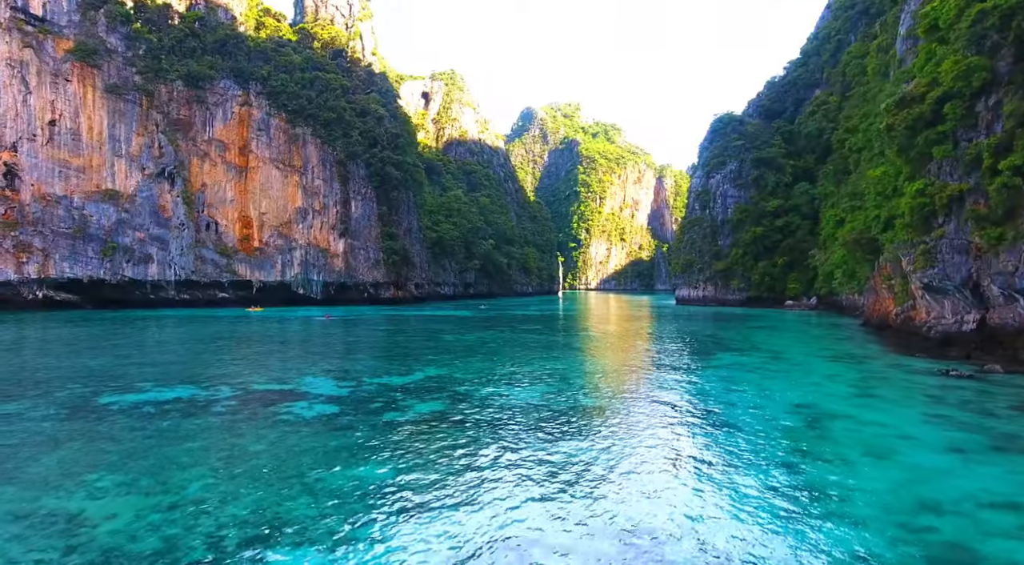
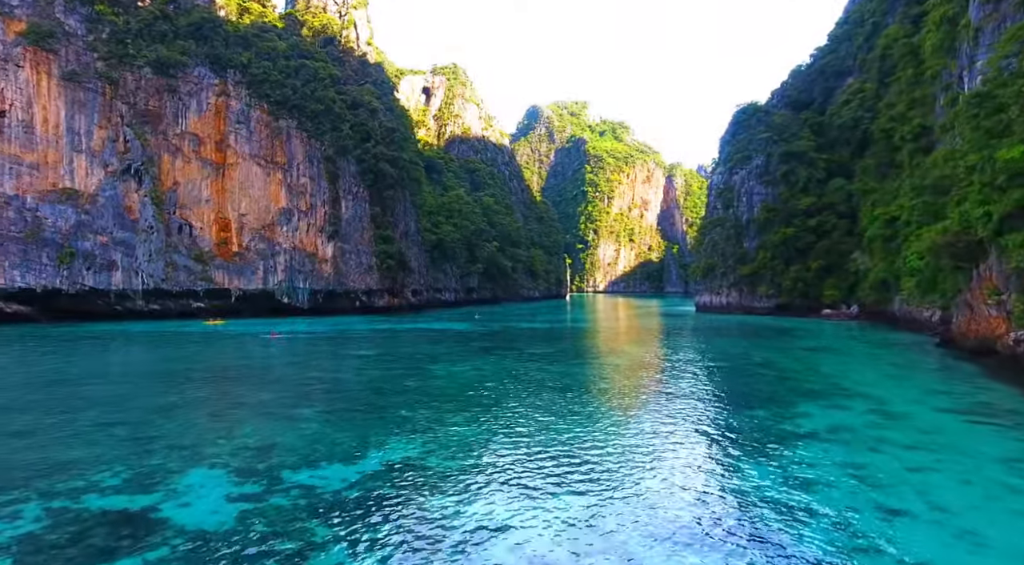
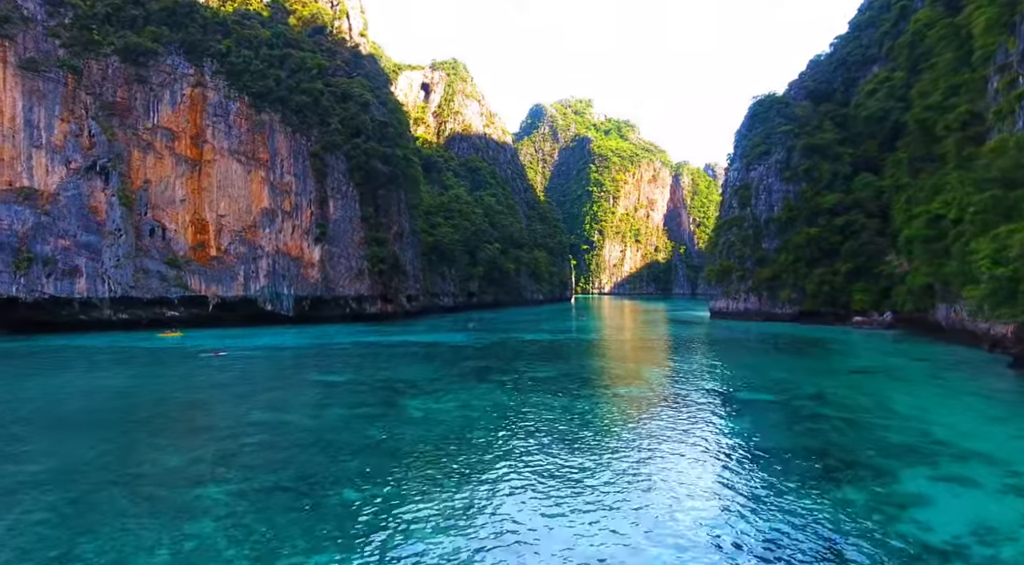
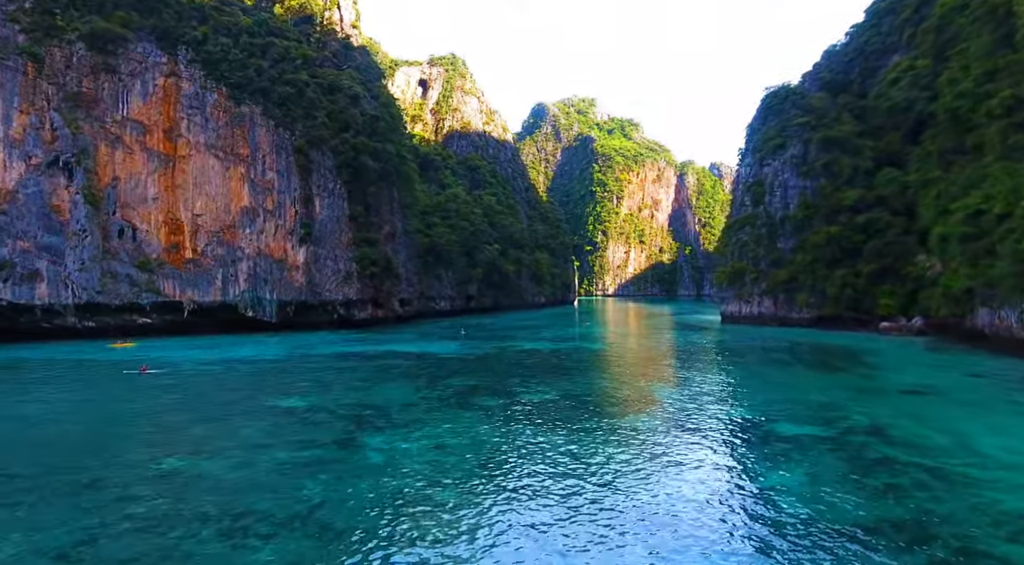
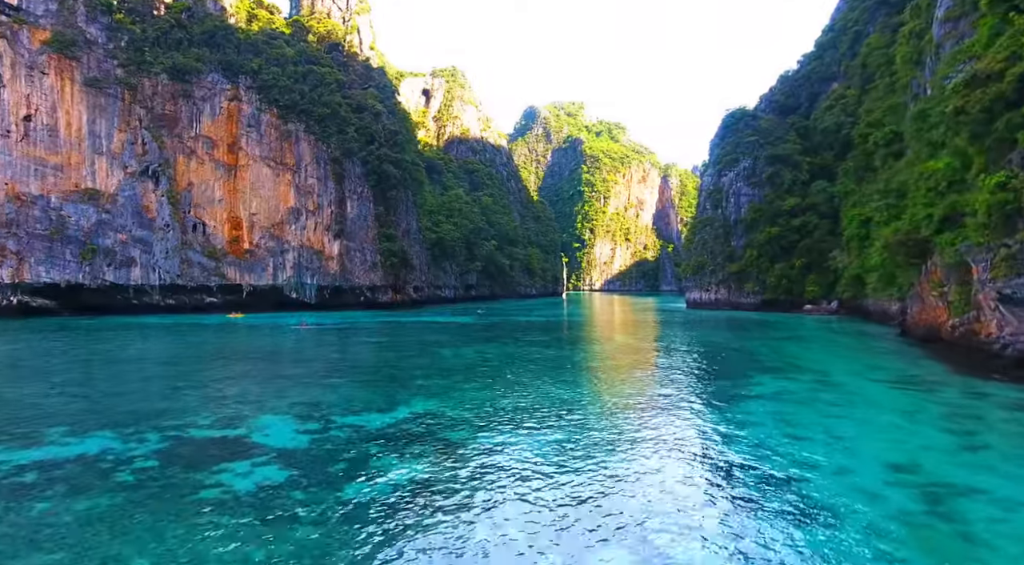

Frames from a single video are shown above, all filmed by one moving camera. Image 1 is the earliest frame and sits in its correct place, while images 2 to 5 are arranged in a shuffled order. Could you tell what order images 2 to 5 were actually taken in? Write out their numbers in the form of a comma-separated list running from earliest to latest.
5, 2, 3, 4
